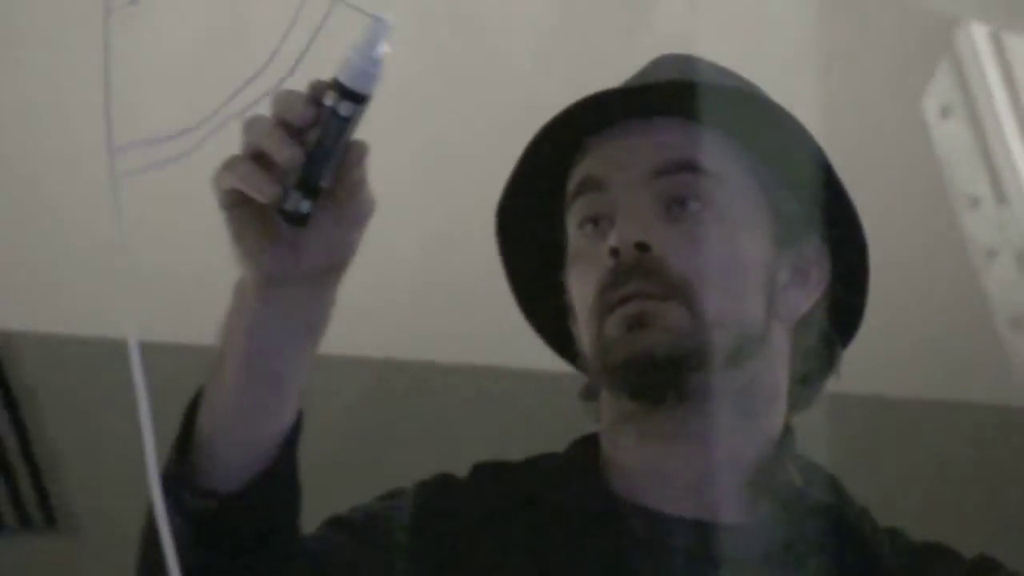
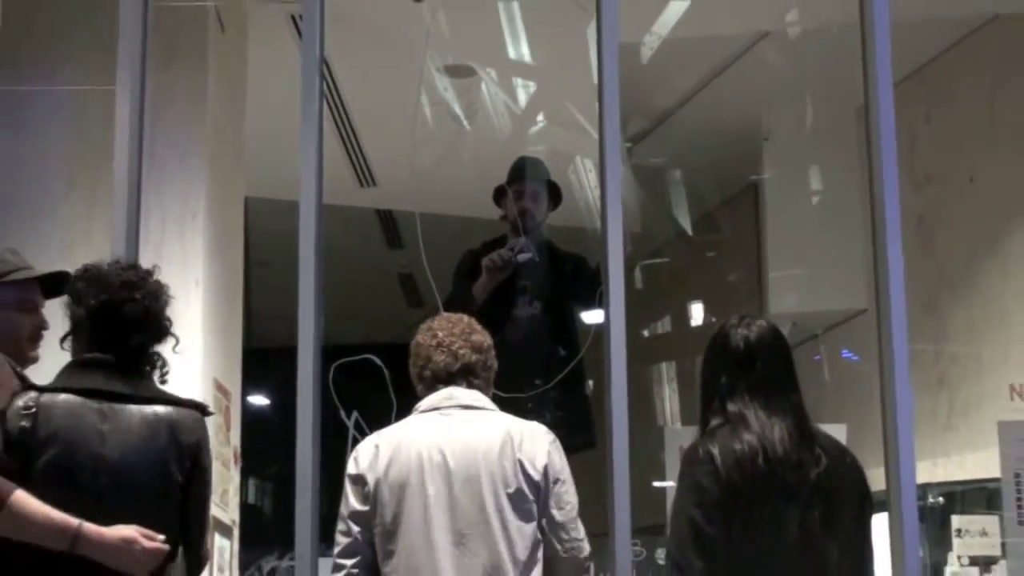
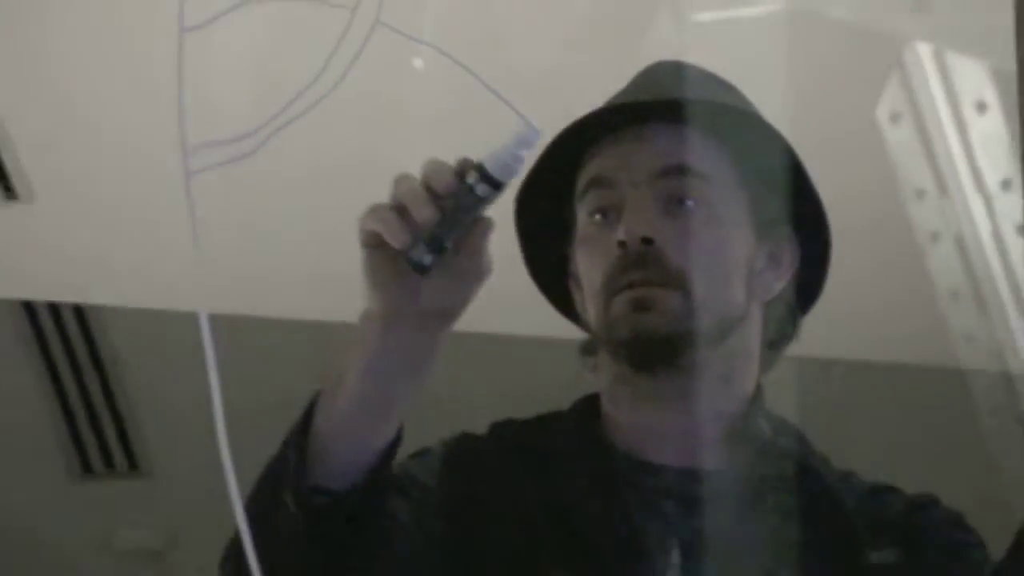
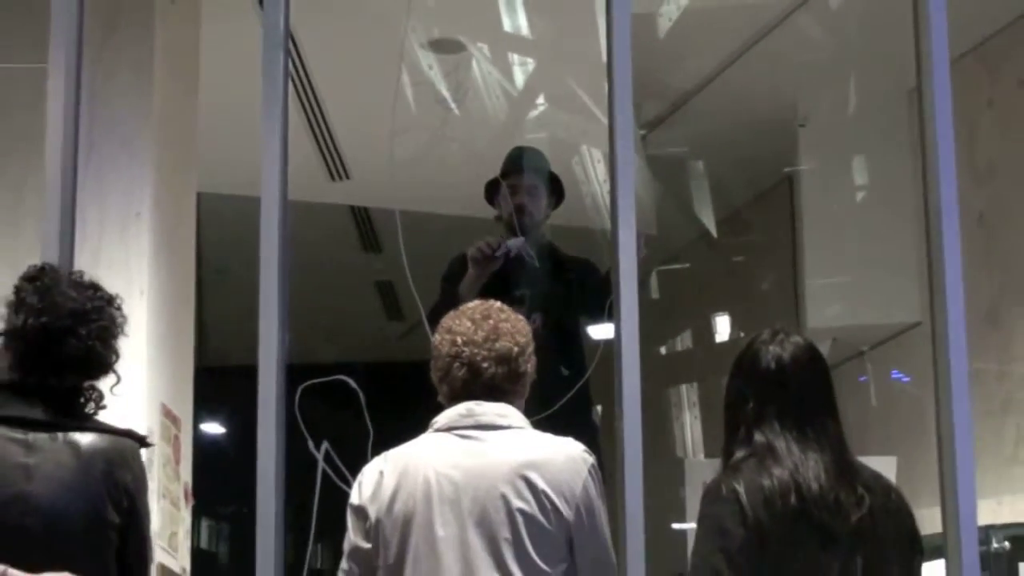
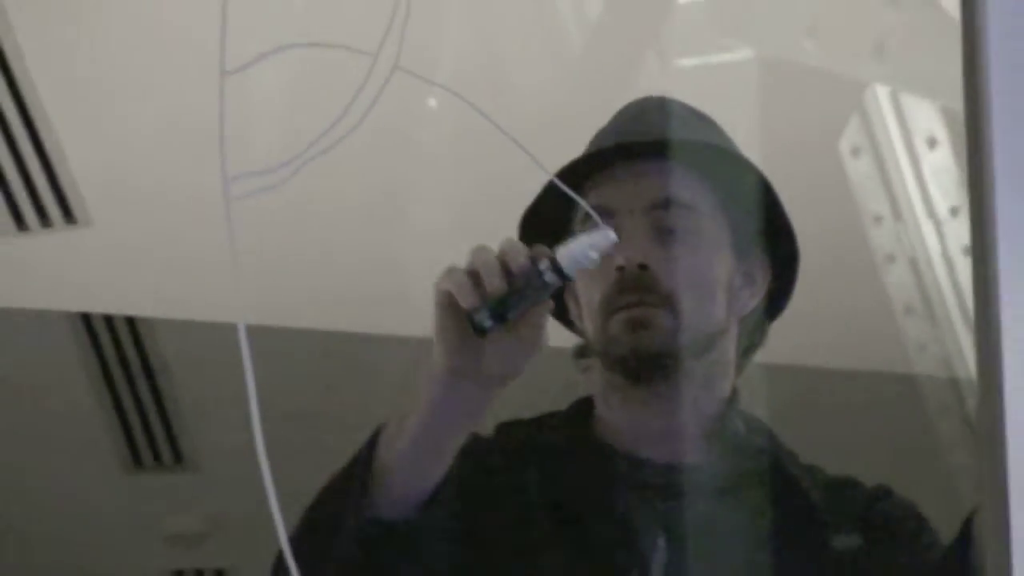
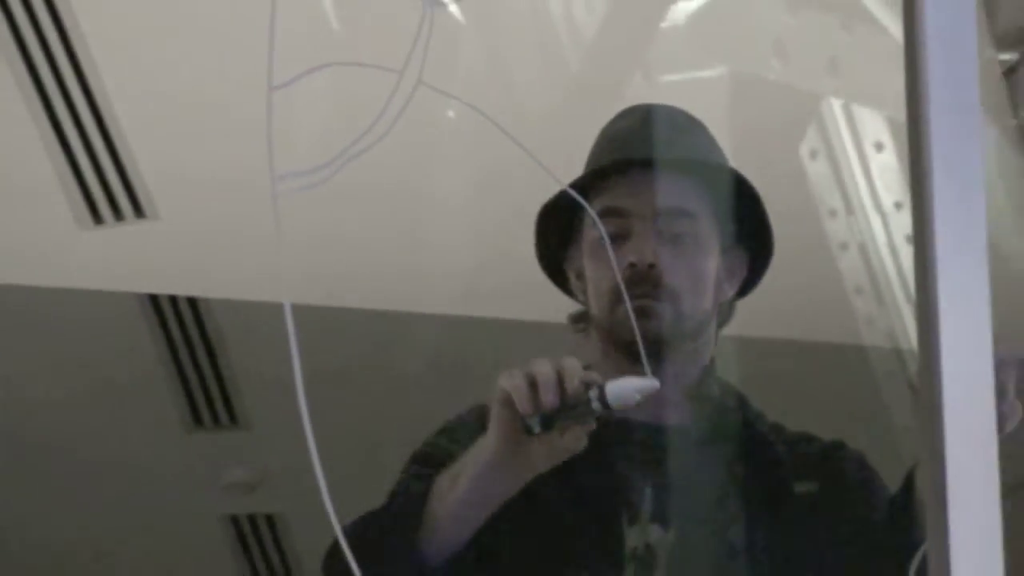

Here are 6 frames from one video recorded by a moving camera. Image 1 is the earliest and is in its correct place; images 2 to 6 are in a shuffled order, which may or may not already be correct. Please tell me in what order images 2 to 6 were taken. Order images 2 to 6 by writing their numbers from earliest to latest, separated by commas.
3, 5, 6, 4, 2
